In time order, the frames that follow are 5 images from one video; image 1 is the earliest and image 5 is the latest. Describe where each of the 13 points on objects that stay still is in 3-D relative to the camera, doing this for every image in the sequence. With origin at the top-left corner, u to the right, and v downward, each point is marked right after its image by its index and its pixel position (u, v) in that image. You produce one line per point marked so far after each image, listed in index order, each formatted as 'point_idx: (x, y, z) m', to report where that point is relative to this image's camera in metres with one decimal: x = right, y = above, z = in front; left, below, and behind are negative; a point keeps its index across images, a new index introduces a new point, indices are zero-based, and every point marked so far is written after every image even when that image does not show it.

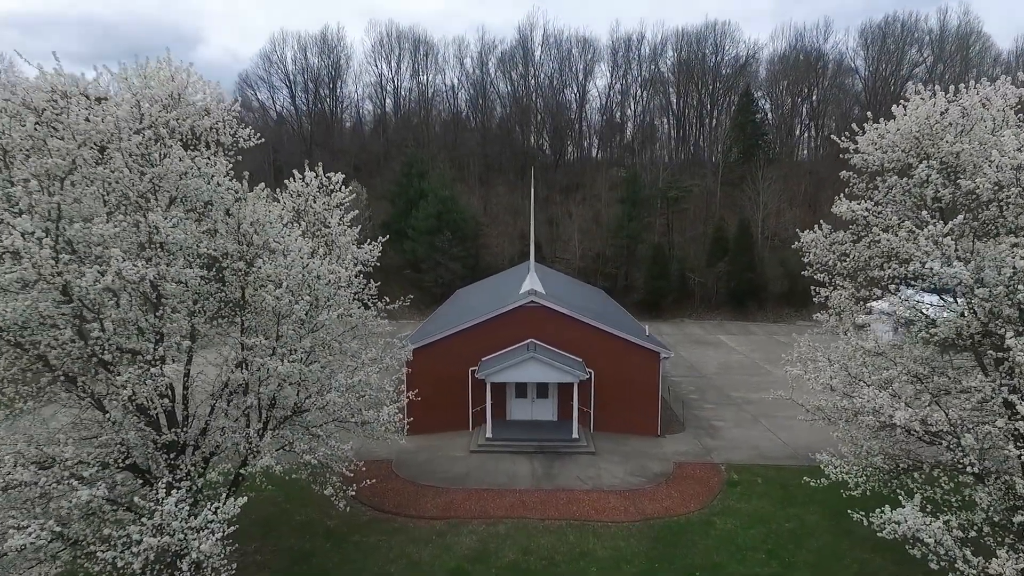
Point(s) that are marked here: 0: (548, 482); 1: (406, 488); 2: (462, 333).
0: (+0.9, -4.9, +13.9) m
1: (-2.7, -5.0, +13.7) m
2: (-1.6, -1.4, +16.8) m
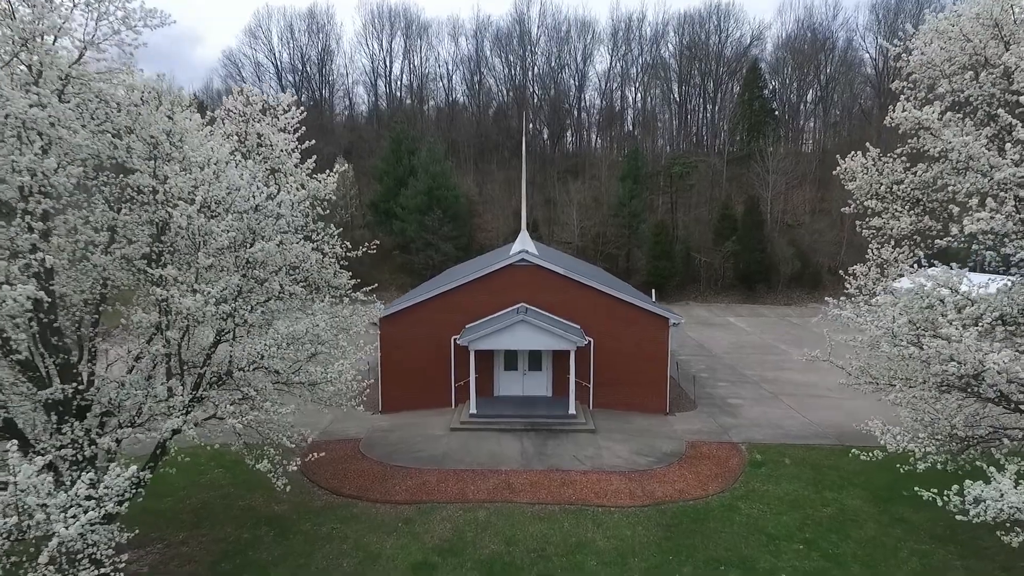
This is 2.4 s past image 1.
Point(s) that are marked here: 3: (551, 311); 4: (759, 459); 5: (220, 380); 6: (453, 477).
0: (+0.6, -3.8, +11.8) m
1: (-3.0, -3.9, +11.6) m
2: (-1.9, -0.2, +14.8) m
3: (+1.1, -0.6, +14.9) m
4: (+5.5, -3.8, +12.2) m
5: (-4.8, -1.5, +8.9) m
6: (-1.2, -3.9, +11.2) m
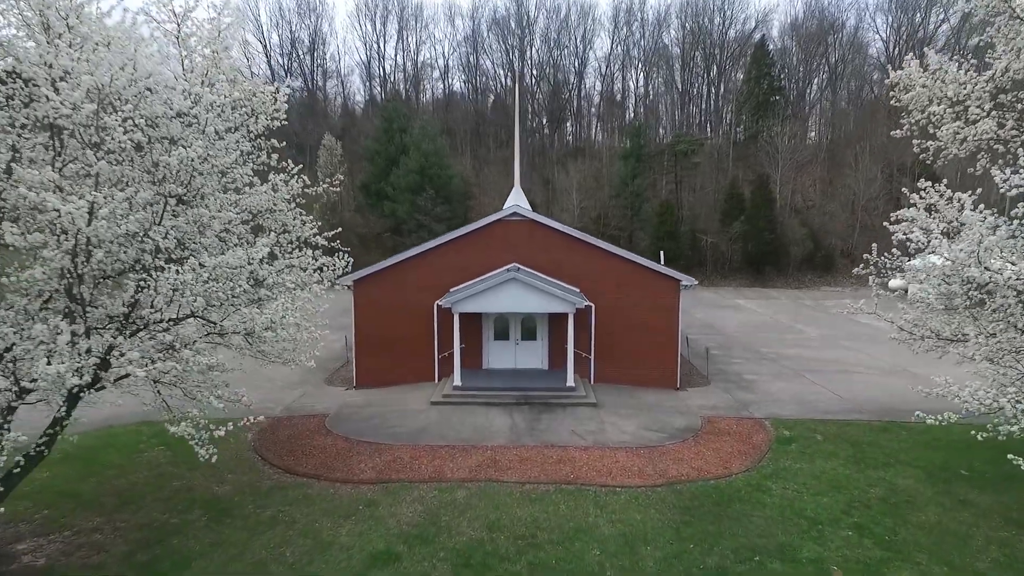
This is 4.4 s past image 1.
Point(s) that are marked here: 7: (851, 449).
0: (+0.4, -2.8, +10.1) m
1: (-3.2, -2.9, +10.0) m
2: (-2.1, +0.8, +13.1) m
3: (+0.9, +0.4, +13.2) m
4: (+5.3, -2.9, +10.5) m
5: (-5.0, -0.5, +7.2) m
6: (-1.5, -2.9, +9.5) m
7: (+6.2, -2.9, +9.9) m
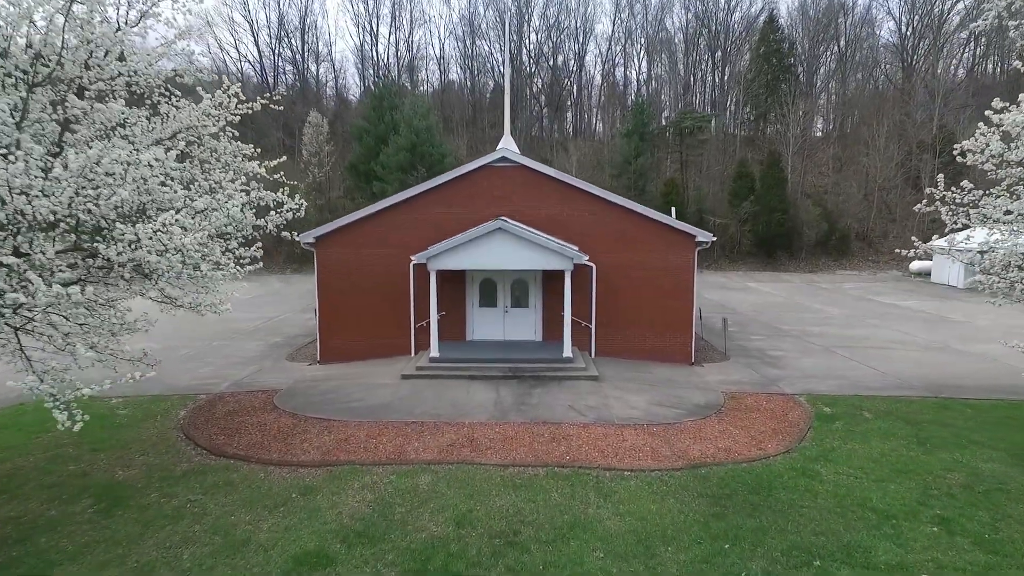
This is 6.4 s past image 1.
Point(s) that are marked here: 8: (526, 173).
0: (+0.1, -1.9, +8.3) m
1: (-3.5, -2.0, +8.2) m
2: (-2.3, +1.6, +11.3) m
3: (+0.7, +1.3, +11.4) m
4: (+5.1, -2.0, +8.7) m
5: (-5.3, +0.3, +5.4) m
6: (-1.7, -2.1, +7.7) m
7: (+6.0, -2.1, +8.1) m
8: (+0.3, +2.4, +11.4) m
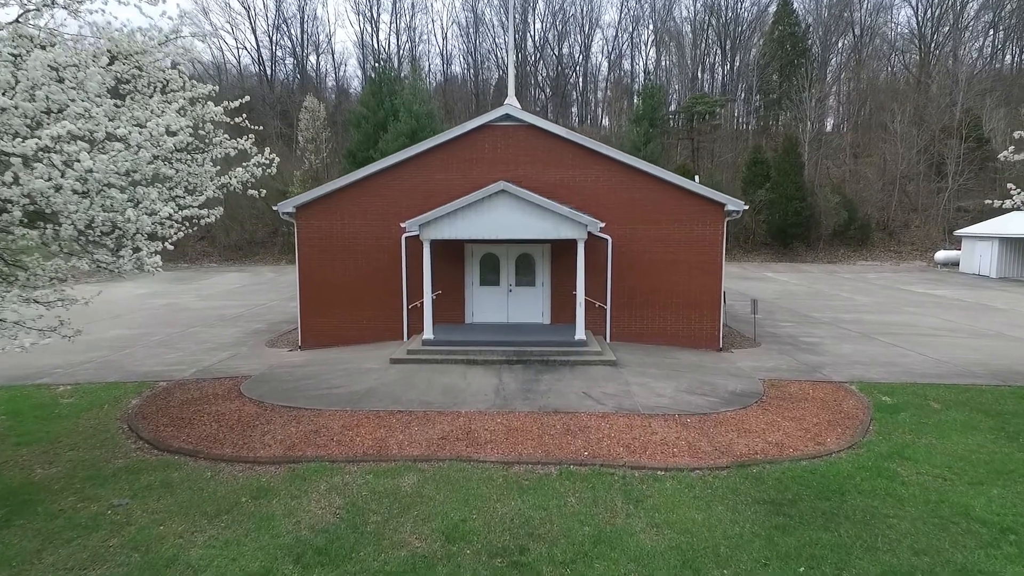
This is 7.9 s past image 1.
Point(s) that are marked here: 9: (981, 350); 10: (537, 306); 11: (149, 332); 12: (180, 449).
0: (+0.2, -1.5, +7.1) m
1: (-3.4, -1.6, +6.9) m
2: (-2.3, +2.1, +10.0) m
3: (+0.7, +1.7, +10.1) m
4: (+5.1, -1.6, +7.4) m
5: (-5.2, +0.8, +4.2) m
6: (-1.7, -1.6, +6.4) m
7: (+6.0, -1.6, +6.8) m
8: (+0.3, +2.8, +10.1) m
9: (+9.2, -1.2, +10.7) m
10: (+0.5, -0.4, +10.2) m
11: (-8.1, -1.0, +12.2) m
12: (-3.6, -1.8, +5.9) m
